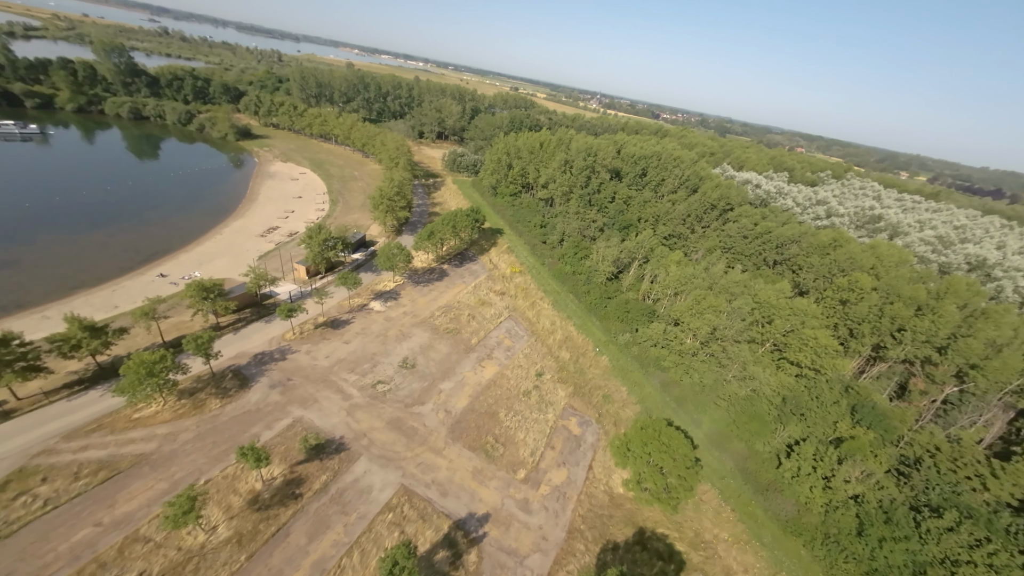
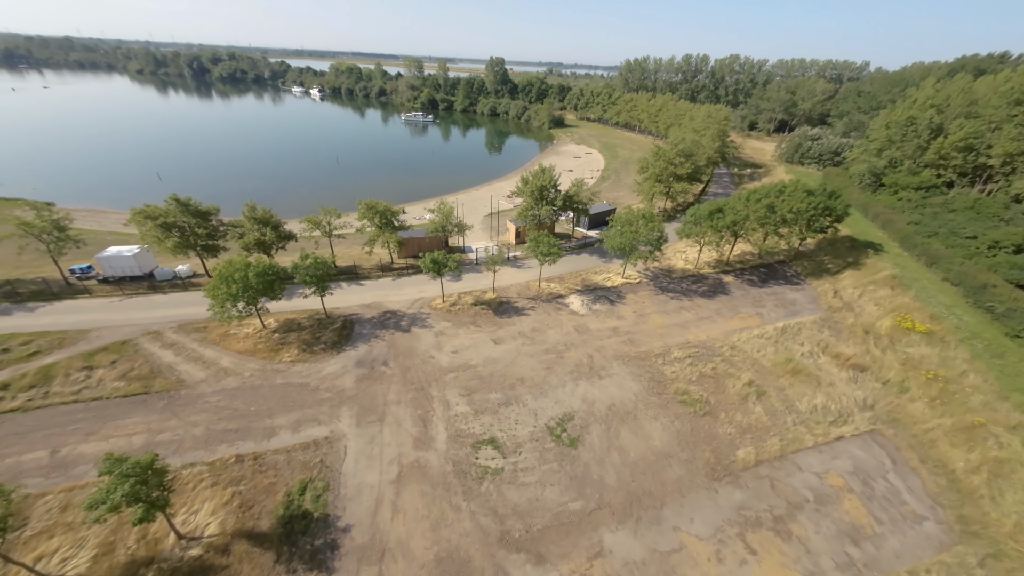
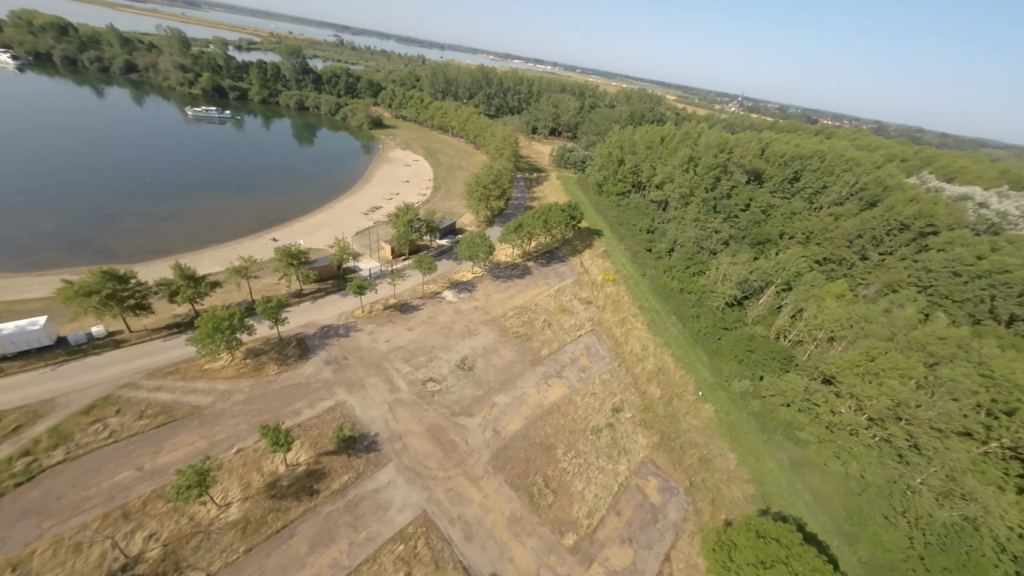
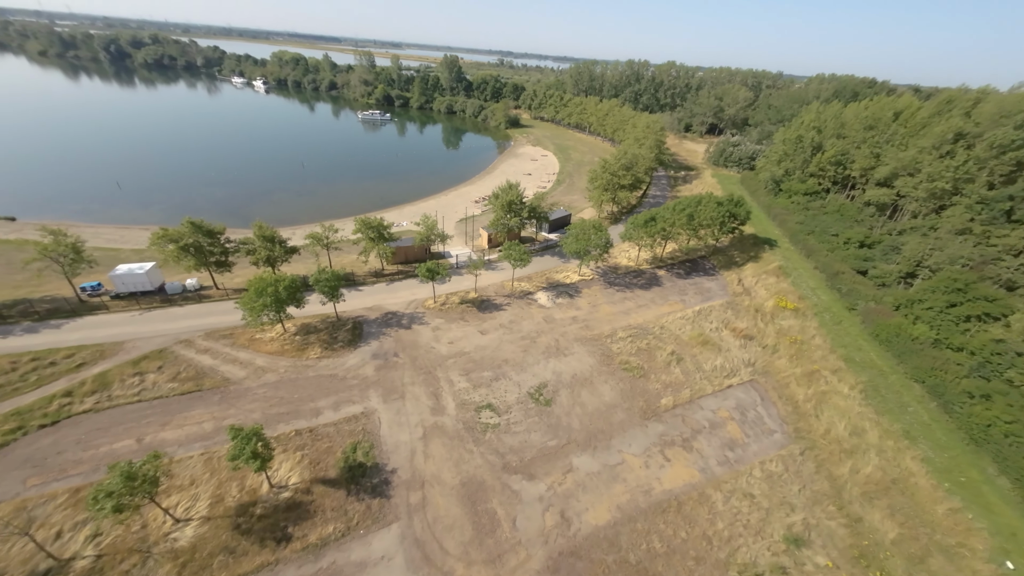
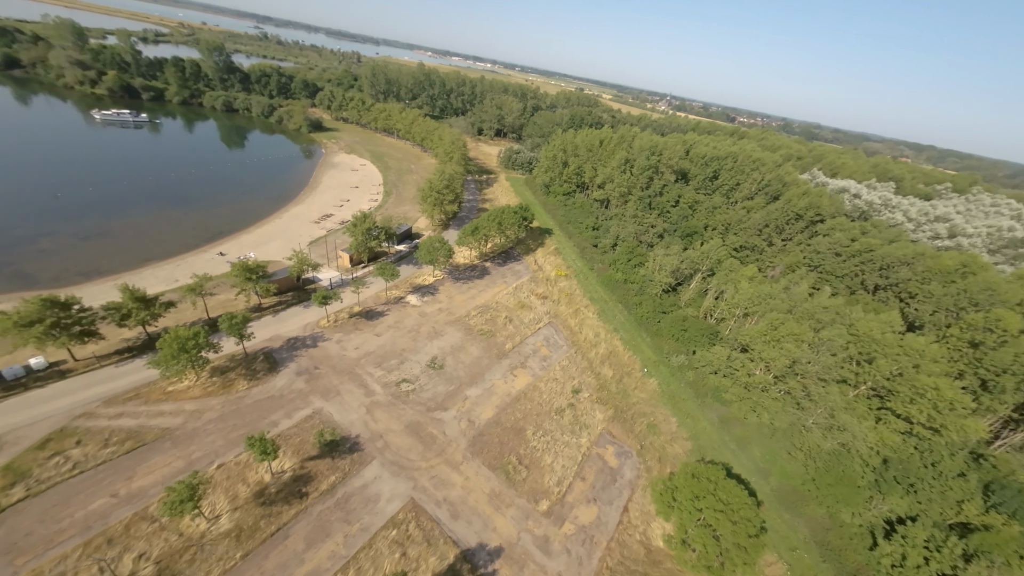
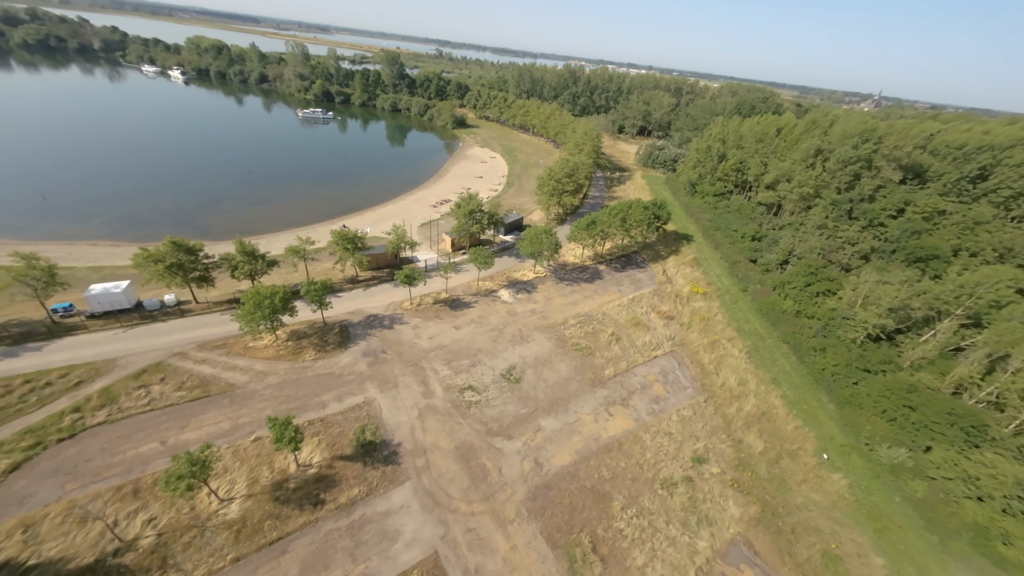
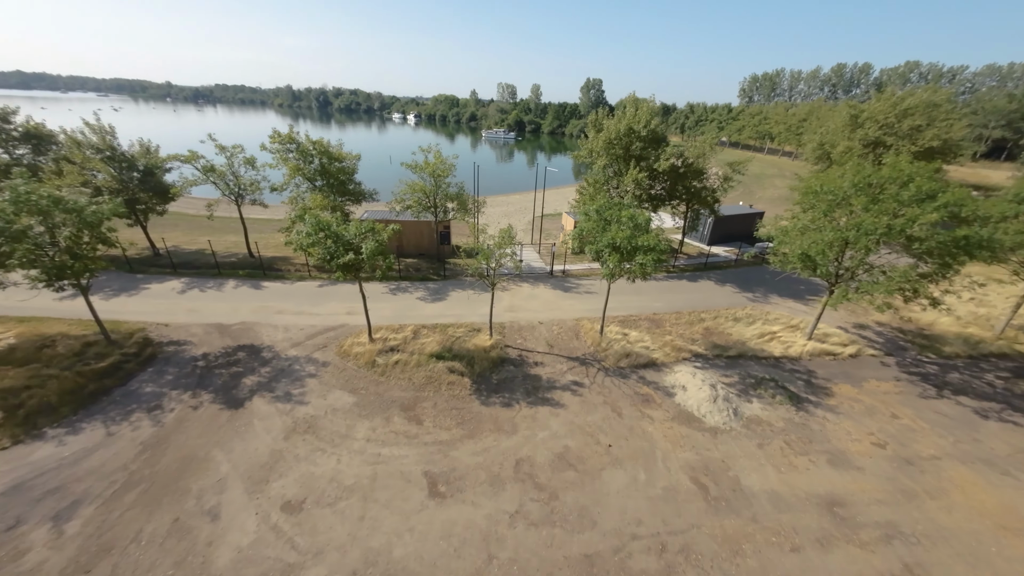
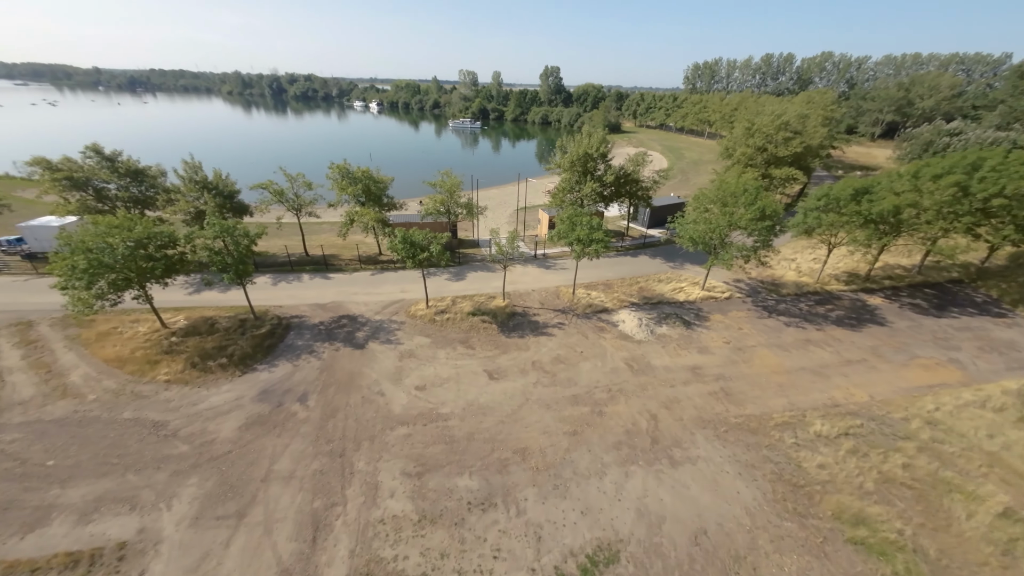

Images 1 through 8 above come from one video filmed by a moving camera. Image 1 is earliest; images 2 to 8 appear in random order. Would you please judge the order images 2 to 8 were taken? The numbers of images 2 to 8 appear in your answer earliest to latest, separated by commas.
5, 3, 6, 4, 2, 8, 7
